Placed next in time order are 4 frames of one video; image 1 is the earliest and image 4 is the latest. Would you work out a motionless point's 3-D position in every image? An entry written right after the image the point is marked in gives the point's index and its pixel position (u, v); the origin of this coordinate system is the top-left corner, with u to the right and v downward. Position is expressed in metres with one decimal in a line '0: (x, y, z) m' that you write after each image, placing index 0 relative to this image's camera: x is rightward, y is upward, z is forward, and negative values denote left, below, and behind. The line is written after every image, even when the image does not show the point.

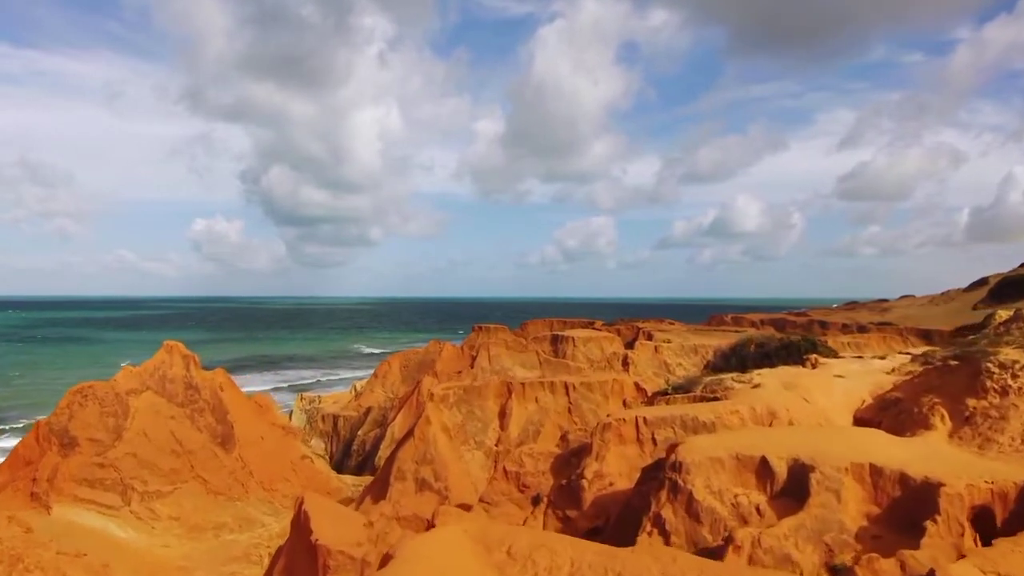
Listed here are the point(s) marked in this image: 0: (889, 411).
0: (+7.1, -2.3, +13.0) m
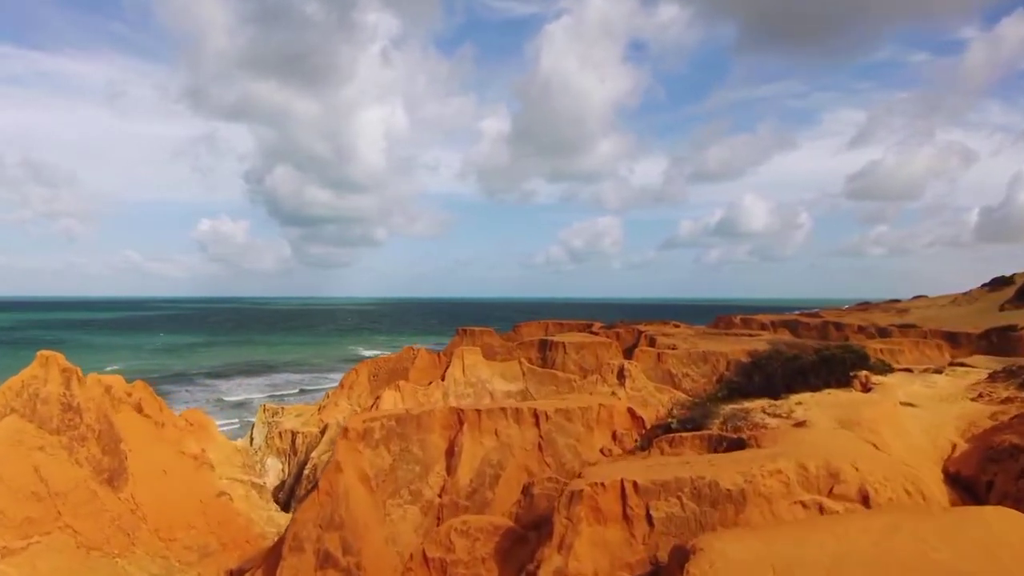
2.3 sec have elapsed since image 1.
0: (+6.2, -2.3, +8.7) m
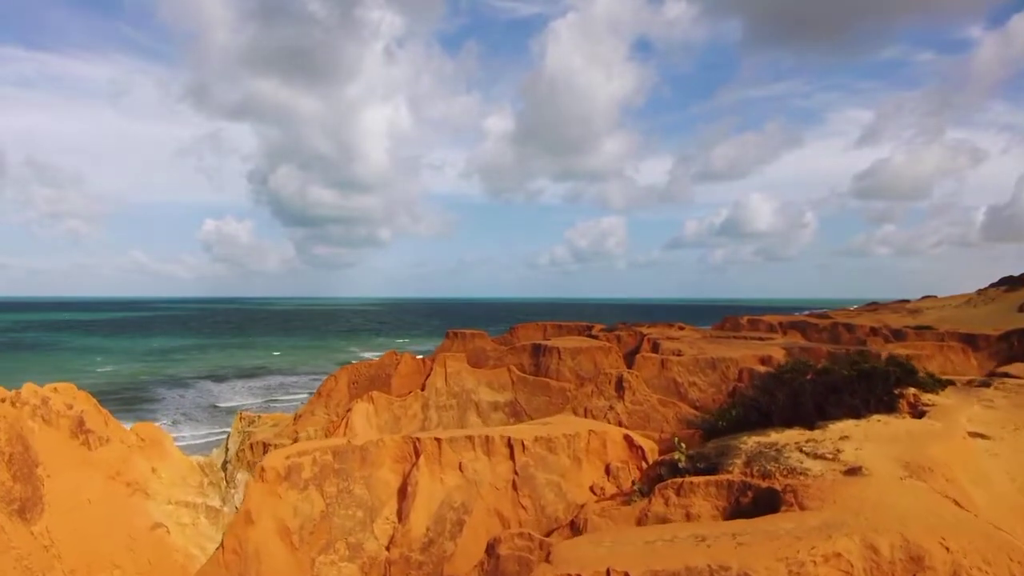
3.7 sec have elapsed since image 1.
0: (+5.7, -2.2, +6.2) m
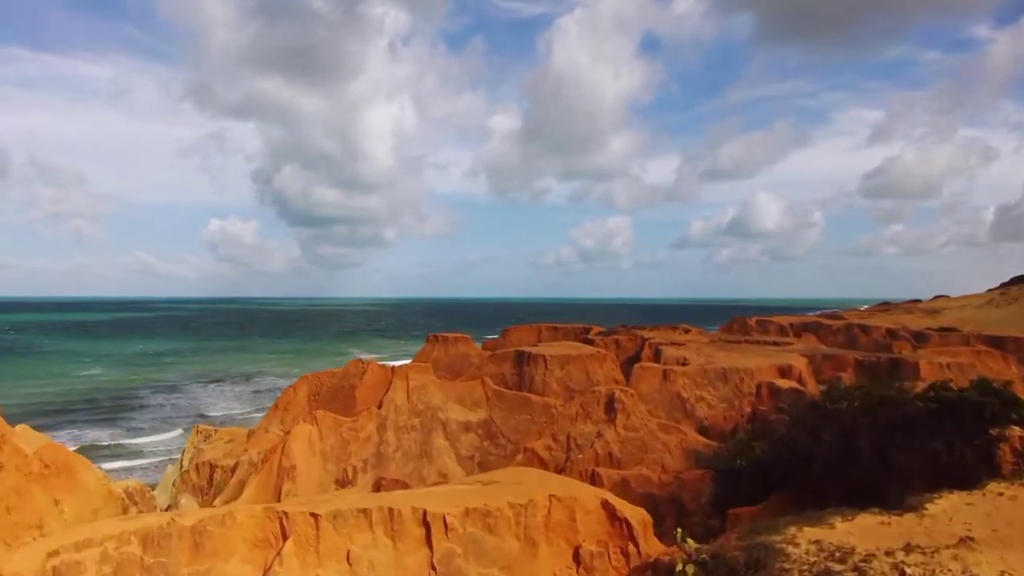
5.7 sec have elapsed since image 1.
0: (+4.9, -2.2, +2.7) m
